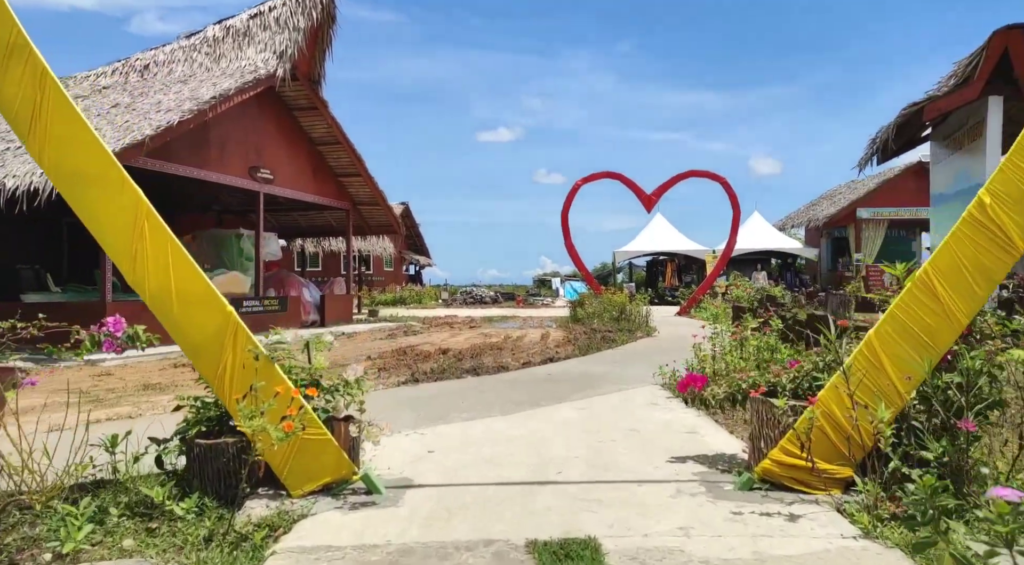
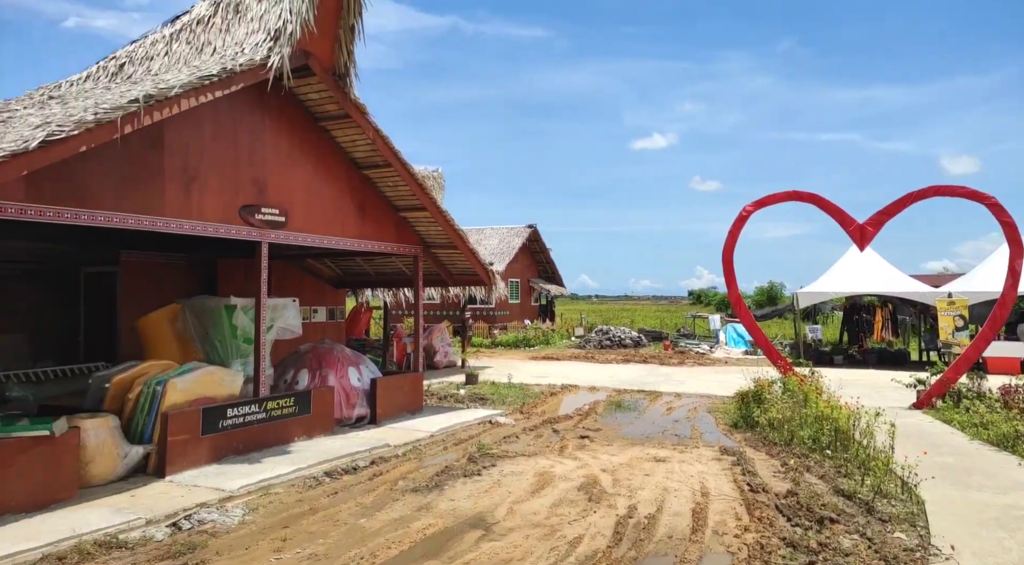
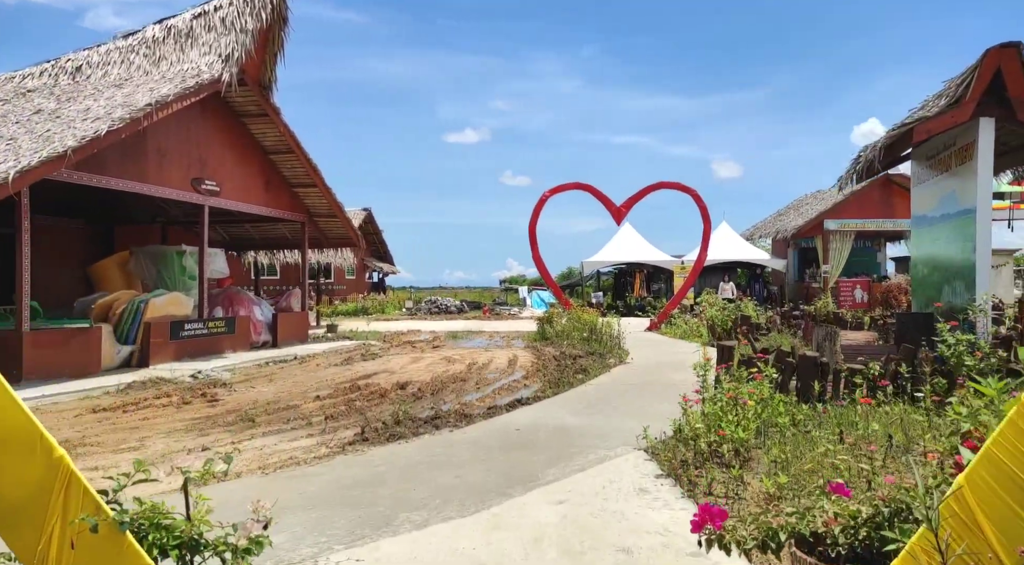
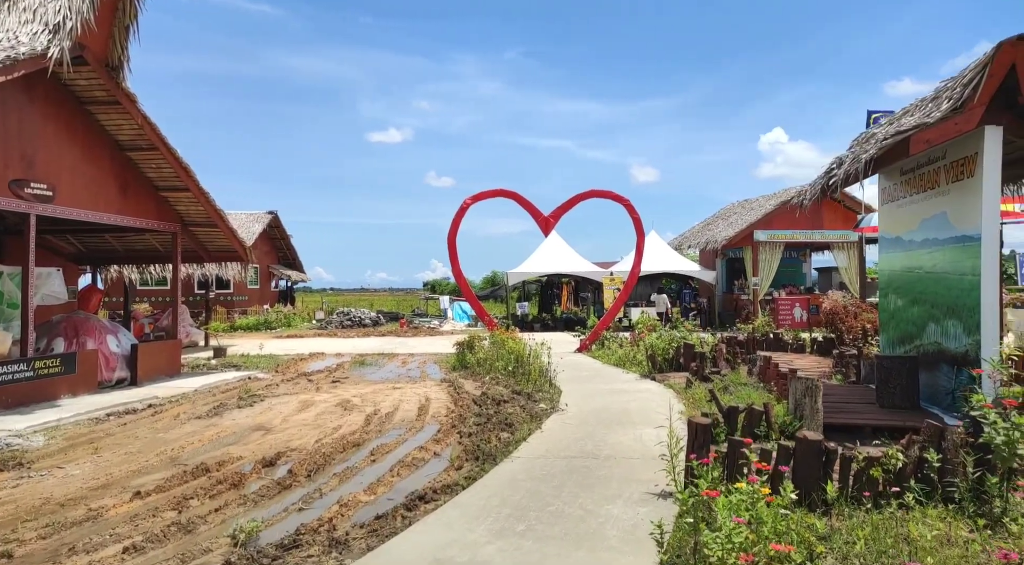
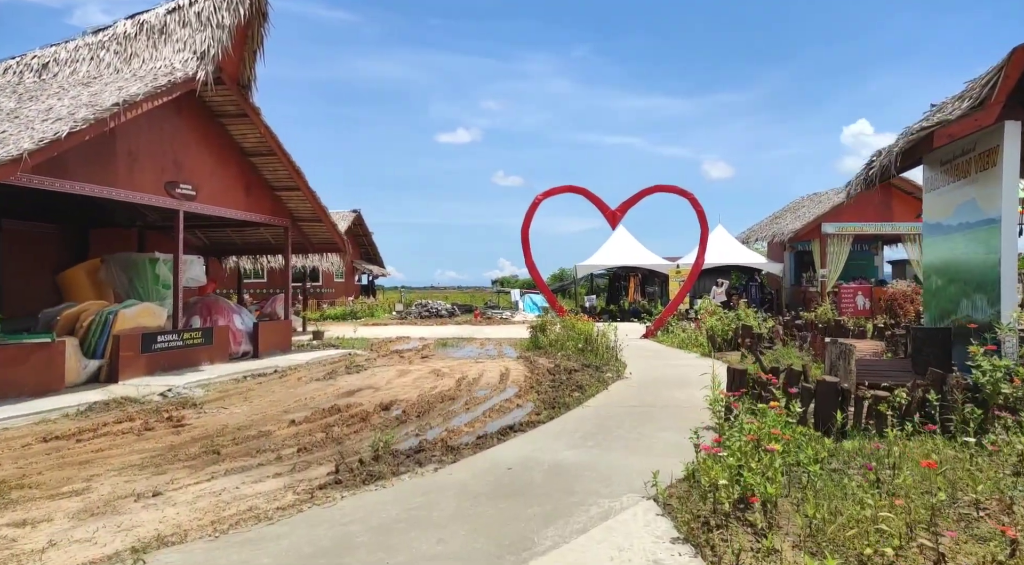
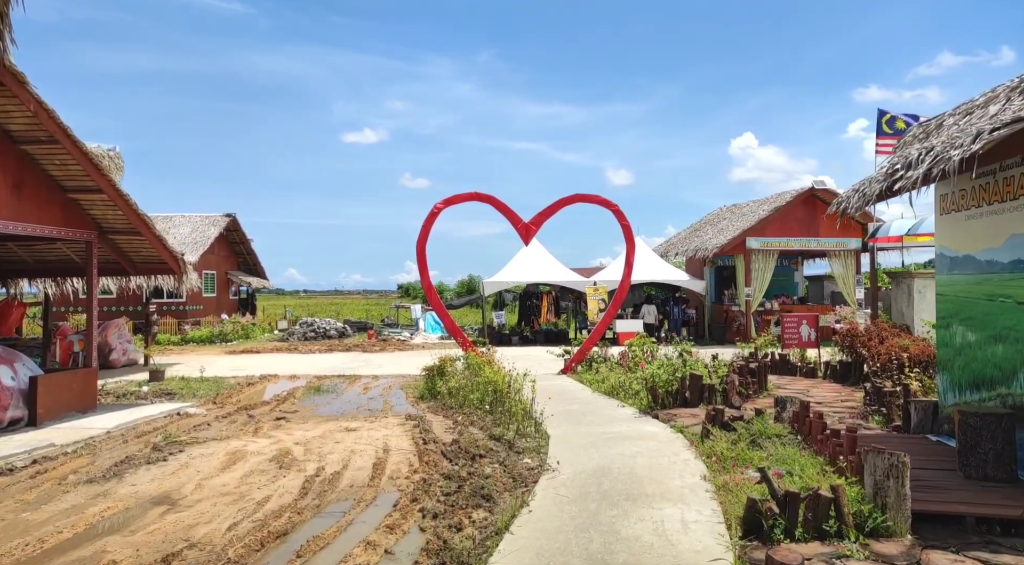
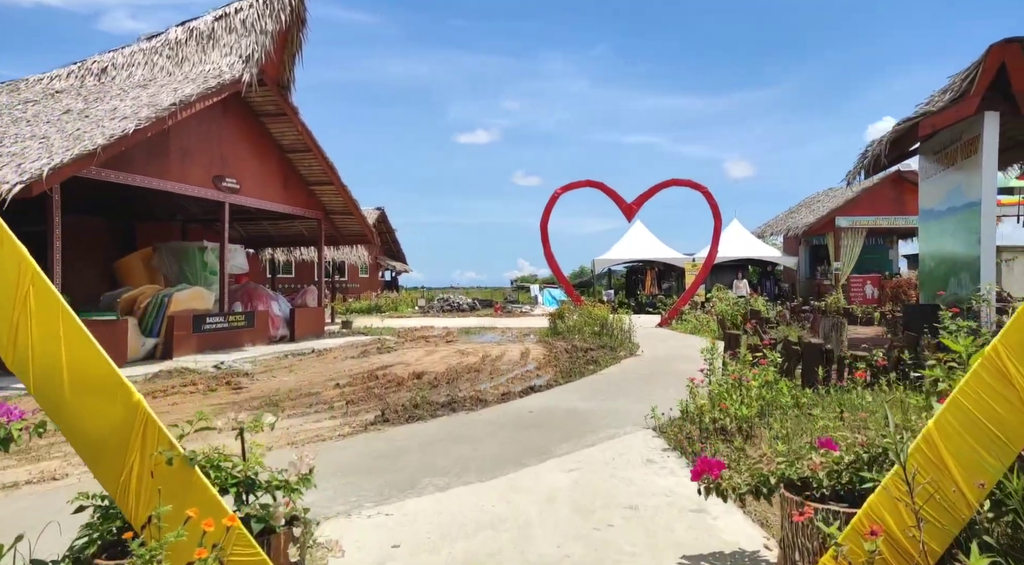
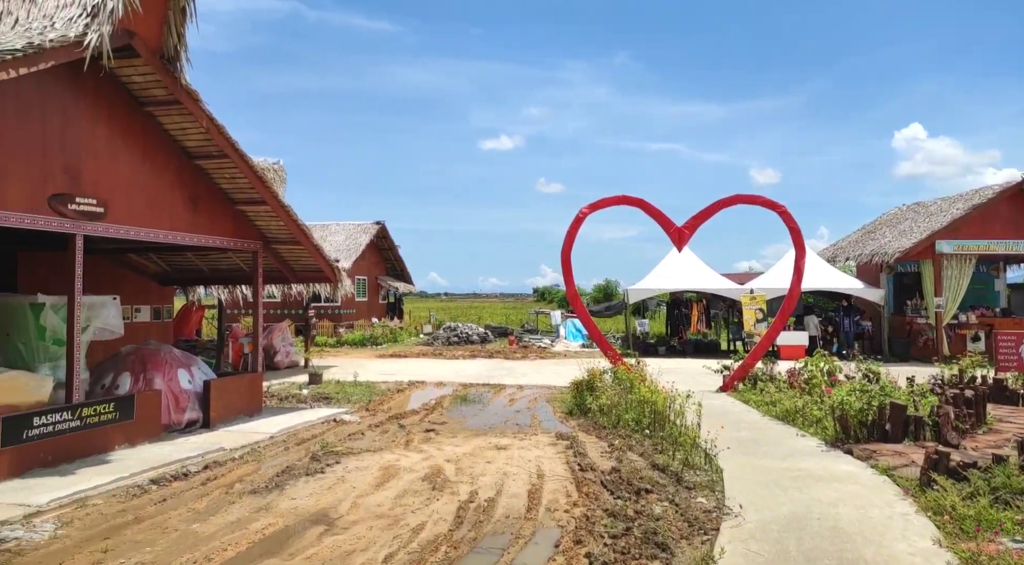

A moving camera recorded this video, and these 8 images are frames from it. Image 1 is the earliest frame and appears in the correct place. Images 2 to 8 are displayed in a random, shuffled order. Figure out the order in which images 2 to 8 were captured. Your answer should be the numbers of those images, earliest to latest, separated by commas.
7, 3, 5, 4, 6, 8, 2
